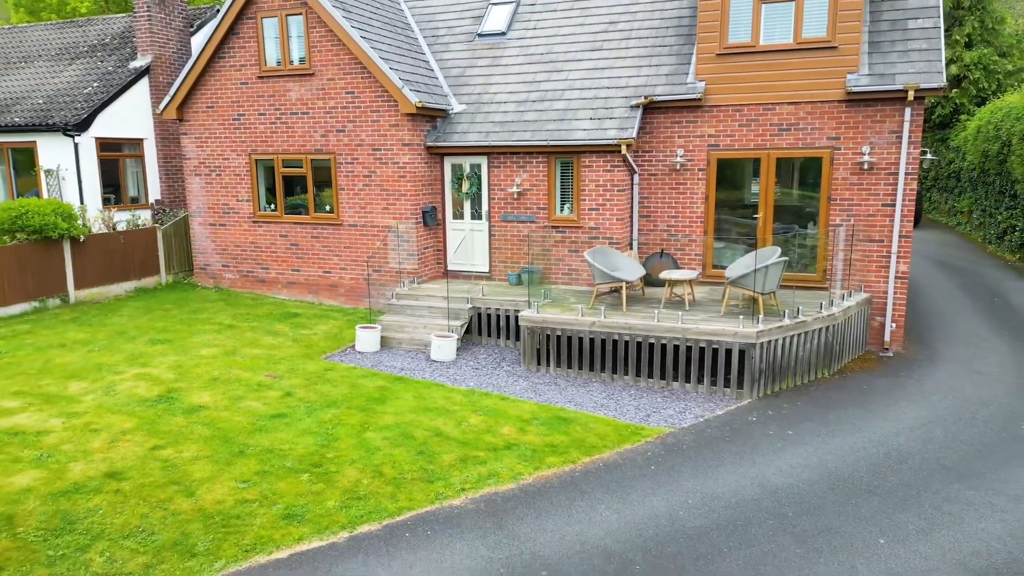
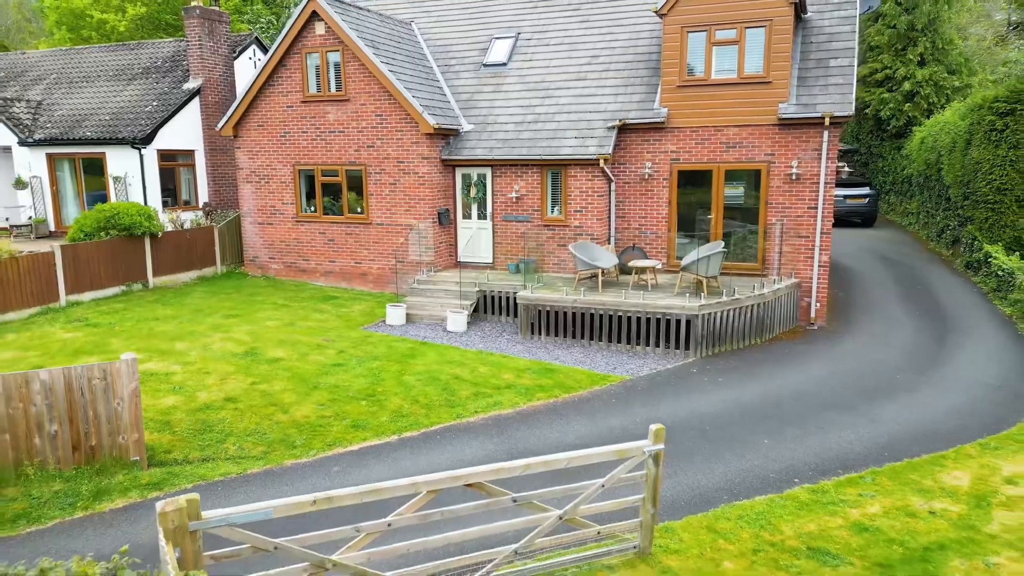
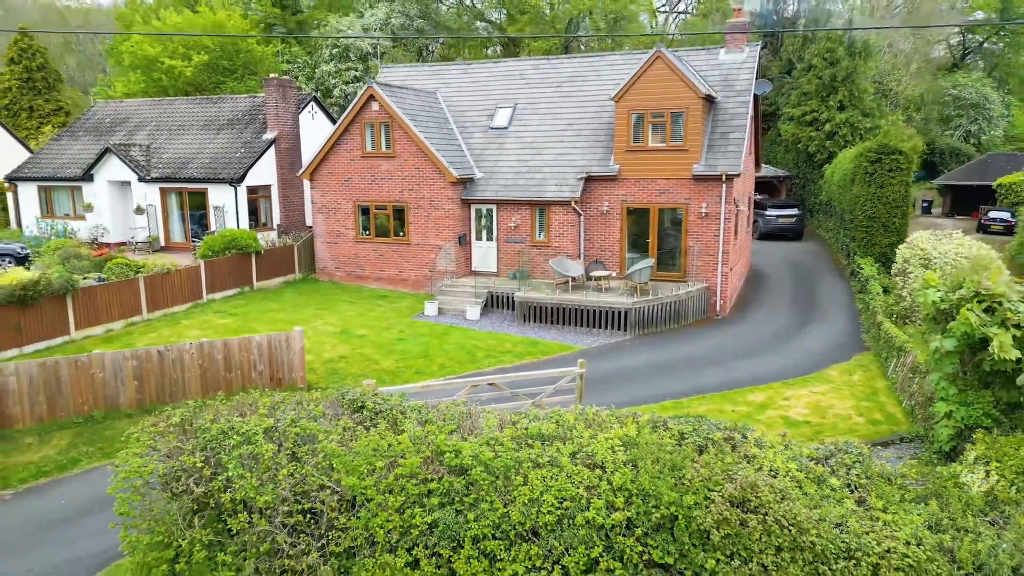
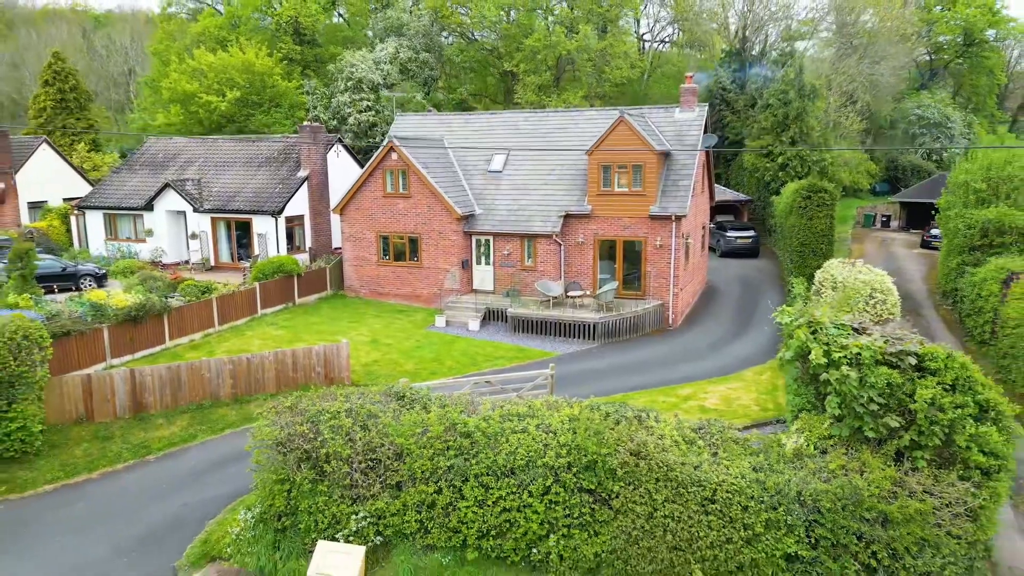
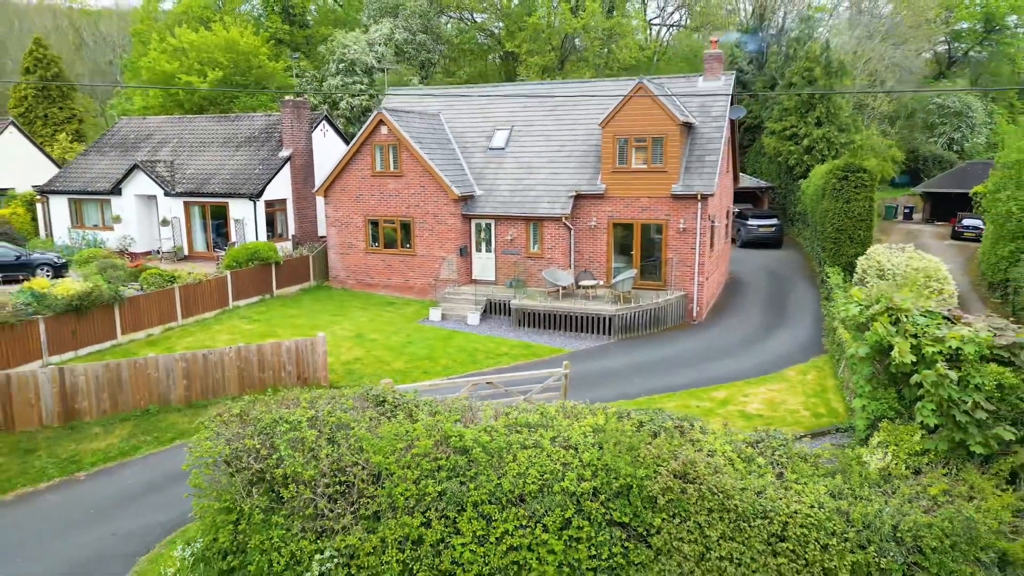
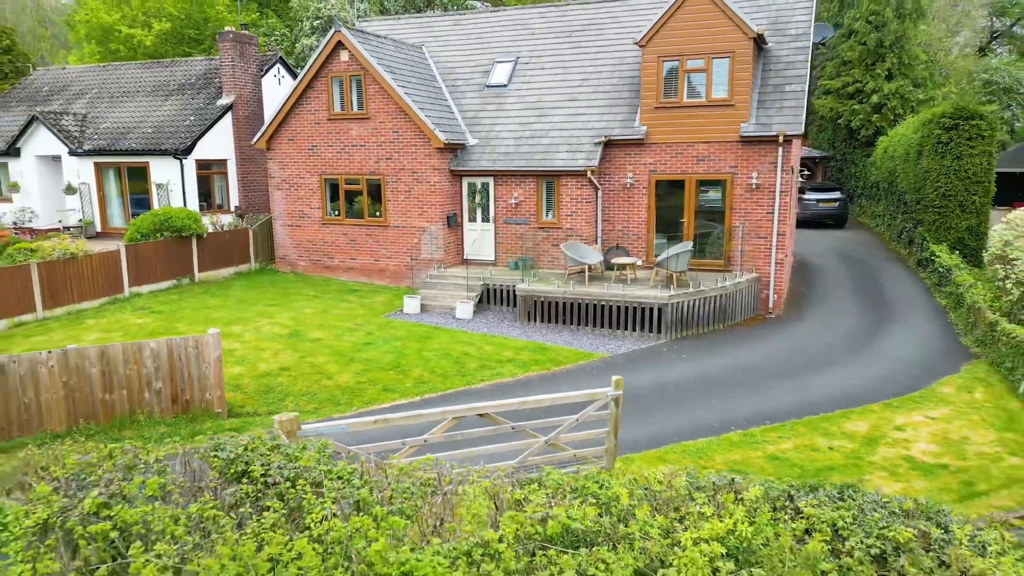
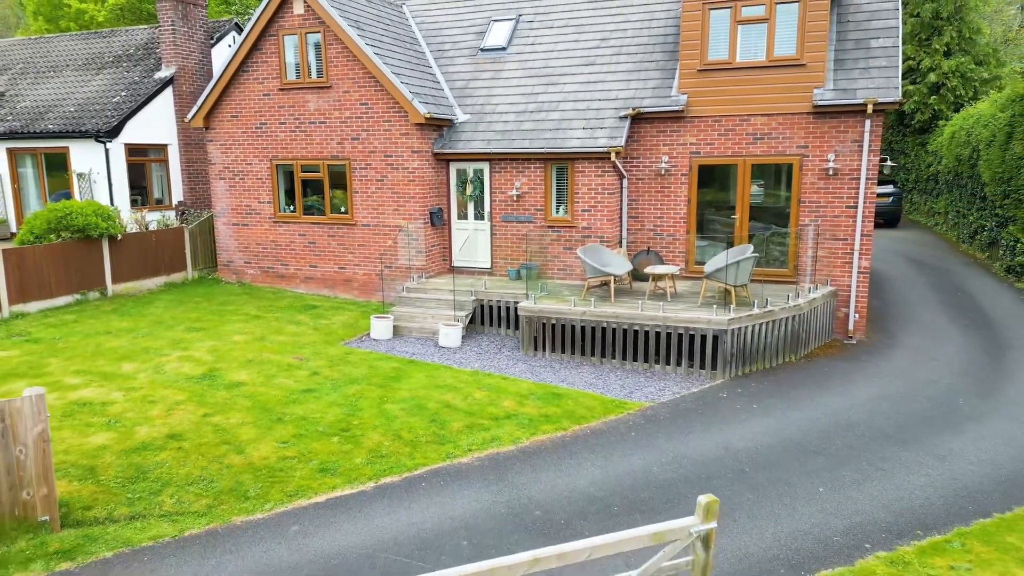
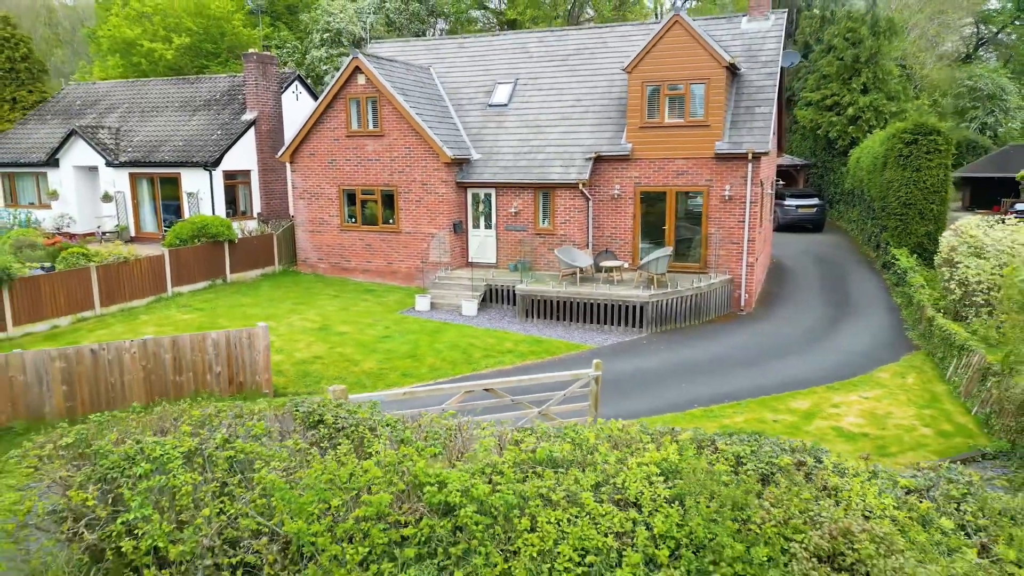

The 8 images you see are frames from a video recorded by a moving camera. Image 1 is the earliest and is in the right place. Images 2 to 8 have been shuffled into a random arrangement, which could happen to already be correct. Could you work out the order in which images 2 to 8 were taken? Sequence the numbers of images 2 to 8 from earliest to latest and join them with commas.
7, 2, 6, 8, 3, 5, 4
